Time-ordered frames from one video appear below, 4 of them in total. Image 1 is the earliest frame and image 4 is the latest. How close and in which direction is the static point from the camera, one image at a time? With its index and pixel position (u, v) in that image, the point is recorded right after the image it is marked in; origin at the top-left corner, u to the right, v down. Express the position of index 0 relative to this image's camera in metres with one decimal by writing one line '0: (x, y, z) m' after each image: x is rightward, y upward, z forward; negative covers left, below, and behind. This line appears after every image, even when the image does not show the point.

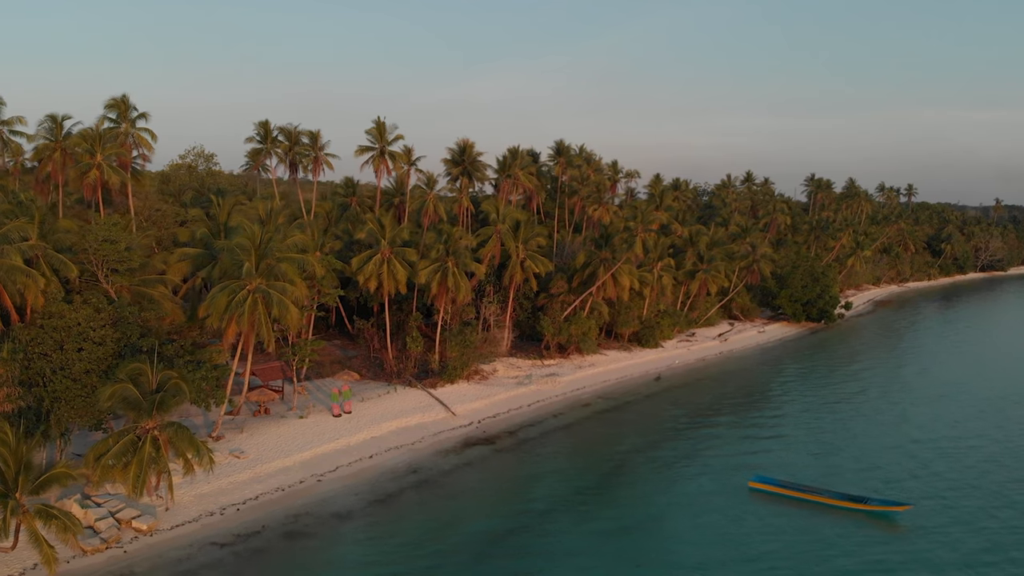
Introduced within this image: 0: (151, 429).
0: (-10.4, -4.0, +18.8) m
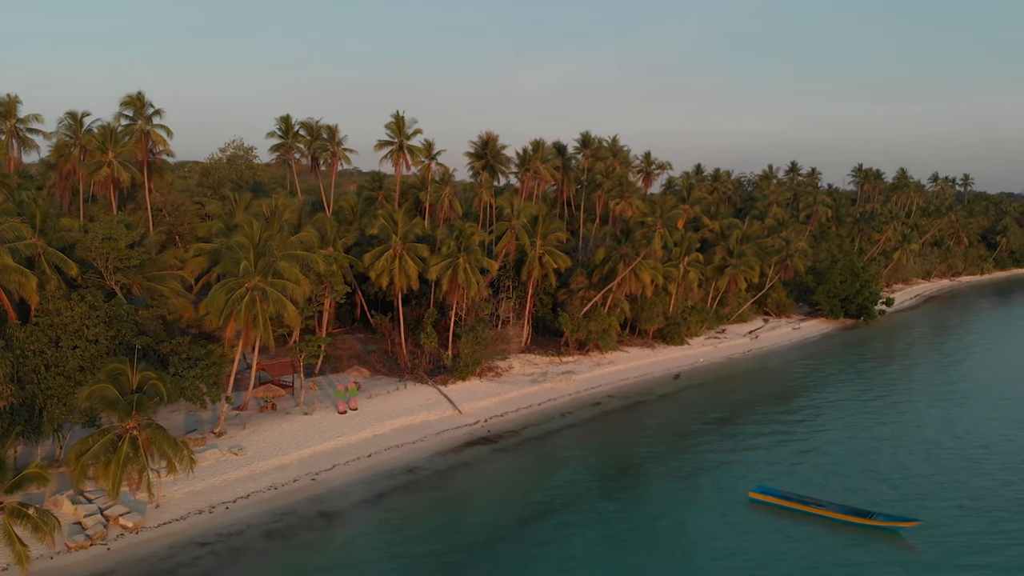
0: (-11.0, -4.1, +18.8) m
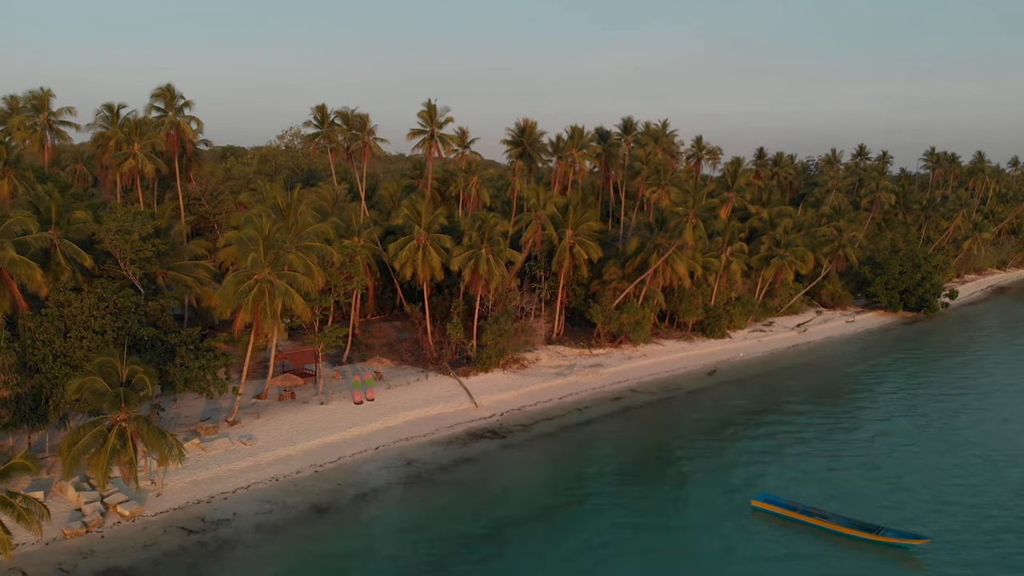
0: (-11.5, -3.9, +19.2) m
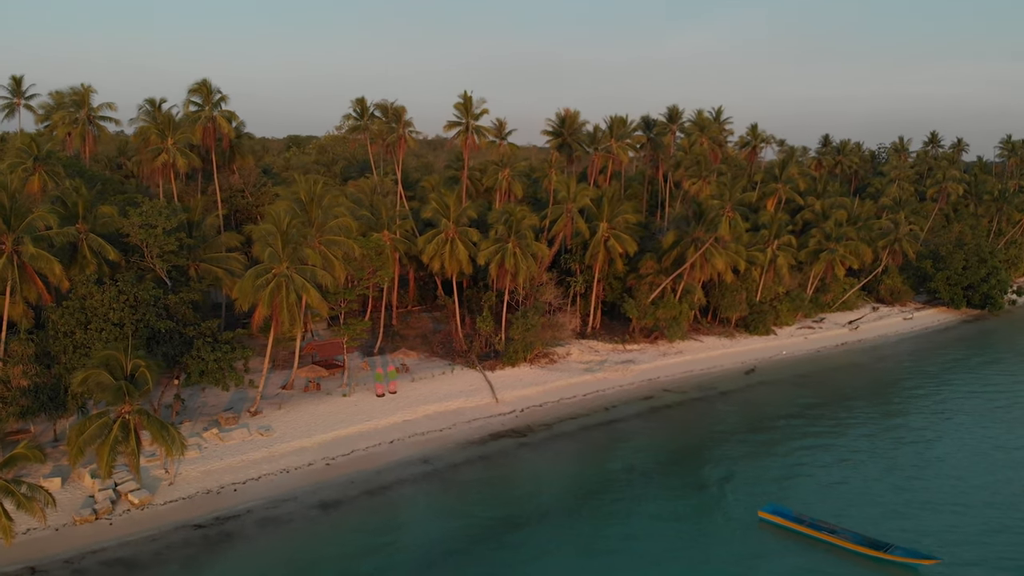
0: (-11.6, -3.8, +19.7) m
